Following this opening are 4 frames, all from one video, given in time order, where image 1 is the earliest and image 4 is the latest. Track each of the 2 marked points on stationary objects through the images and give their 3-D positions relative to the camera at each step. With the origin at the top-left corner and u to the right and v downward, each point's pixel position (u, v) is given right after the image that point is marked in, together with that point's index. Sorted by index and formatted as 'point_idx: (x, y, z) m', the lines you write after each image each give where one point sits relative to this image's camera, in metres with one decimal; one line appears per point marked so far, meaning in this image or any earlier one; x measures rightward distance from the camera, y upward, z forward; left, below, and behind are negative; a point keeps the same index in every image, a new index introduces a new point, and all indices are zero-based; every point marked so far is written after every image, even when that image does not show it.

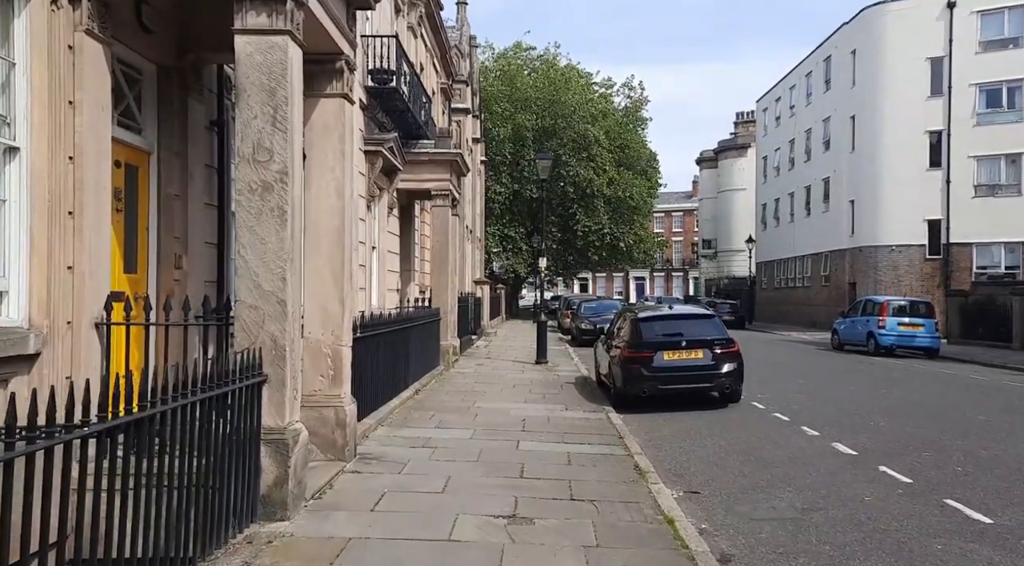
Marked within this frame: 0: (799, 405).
0: (+4.2, -1.8, +12.2) m
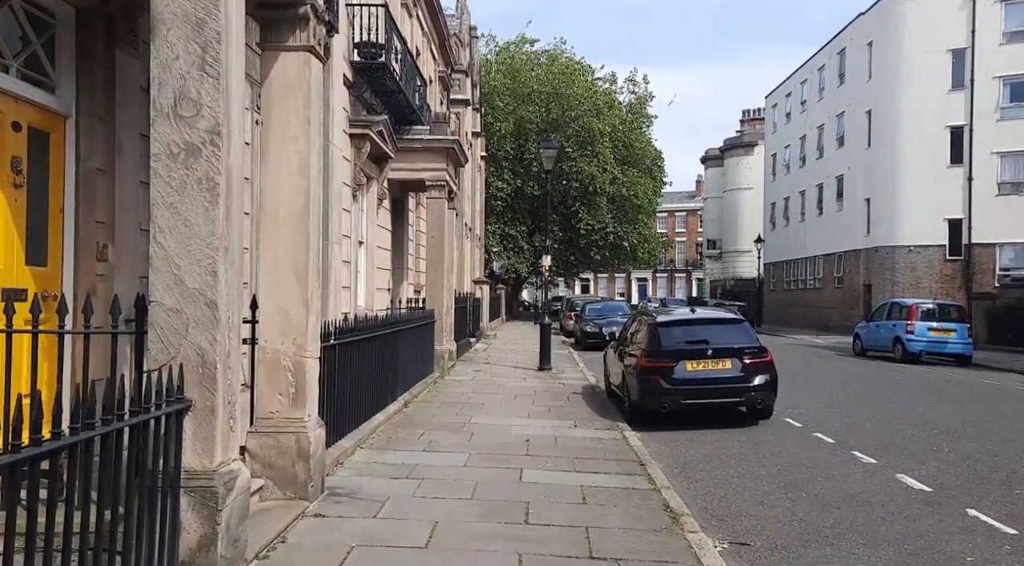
0: (+4.2, -1.8, +10.8) m
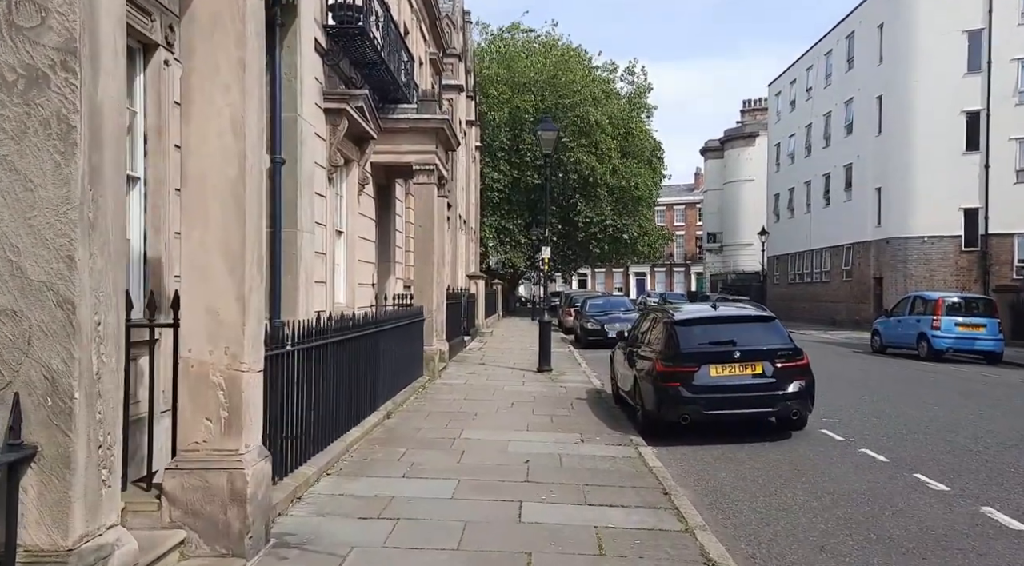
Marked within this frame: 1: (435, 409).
0: (+4.2, -1.7, +9.4) m
1: (-1.0, -1.7, +11.0) m
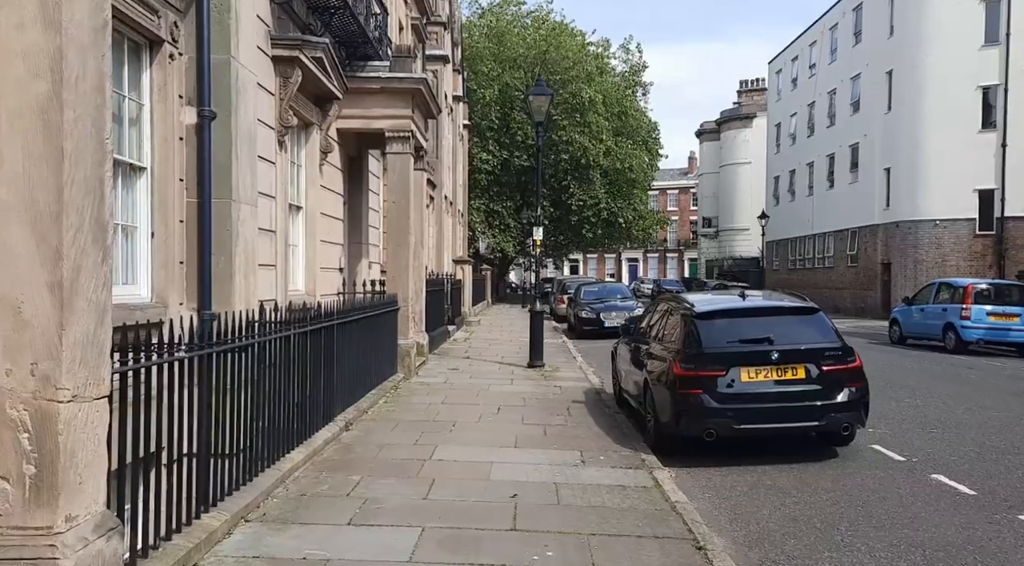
0: (+4.0, -1.5, +7.7) m
1: (-1.2, -1.5, +9.2) m
